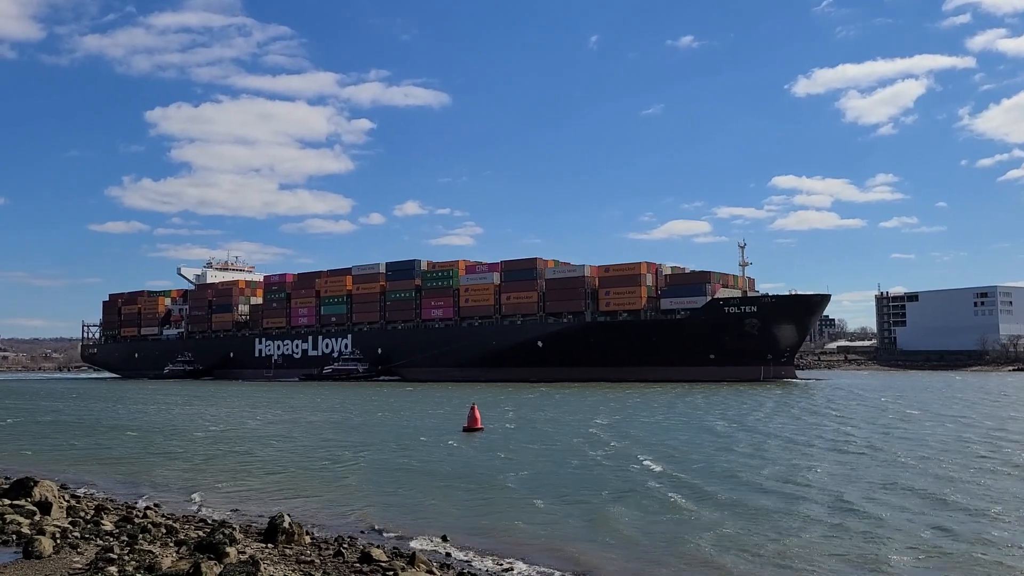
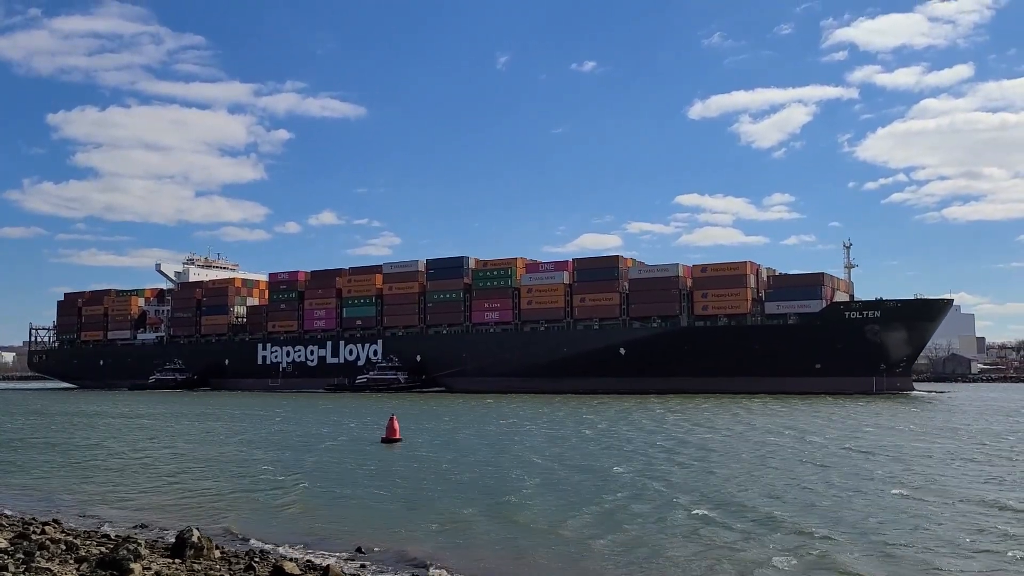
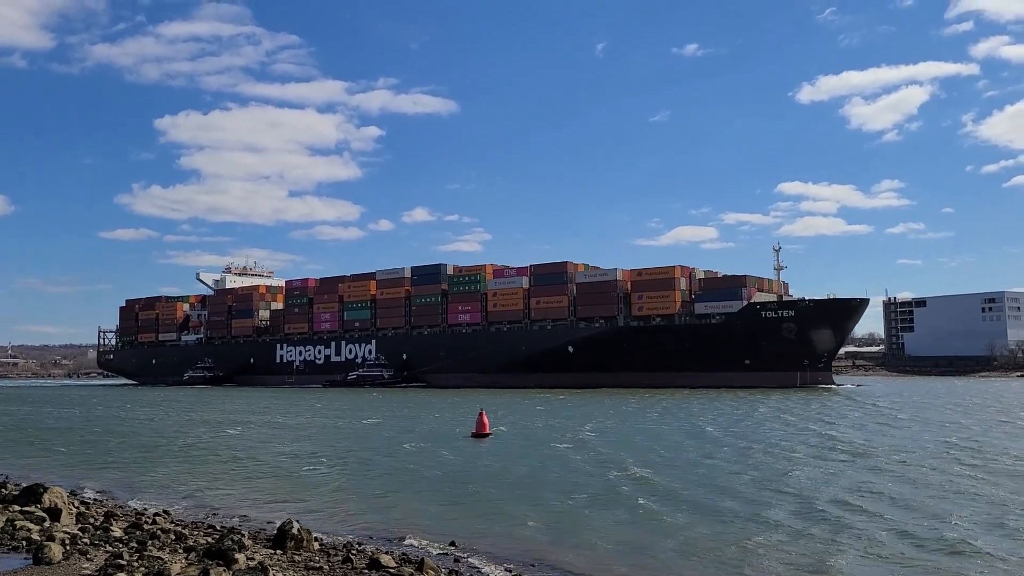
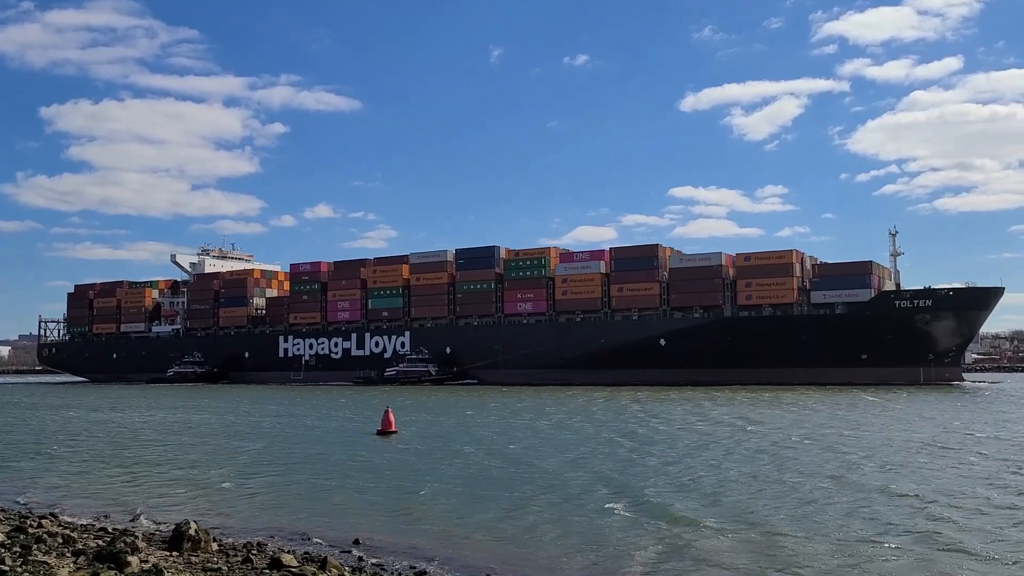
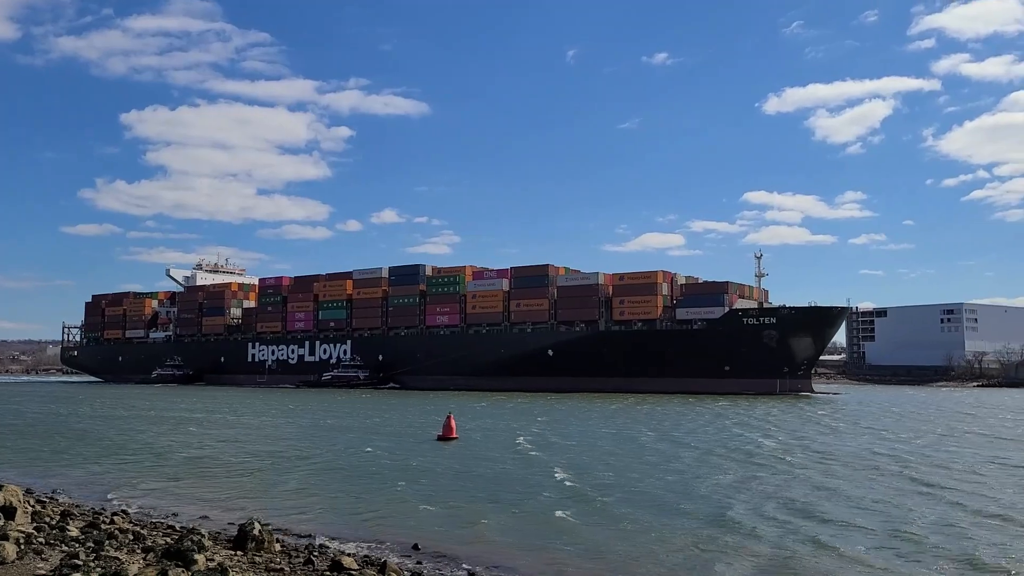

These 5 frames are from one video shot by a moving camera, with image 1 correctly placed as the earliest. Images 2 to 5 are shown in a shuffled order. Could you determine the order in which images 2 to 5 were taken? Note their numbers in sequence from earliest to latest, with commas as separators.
3, 5, 2, 4
